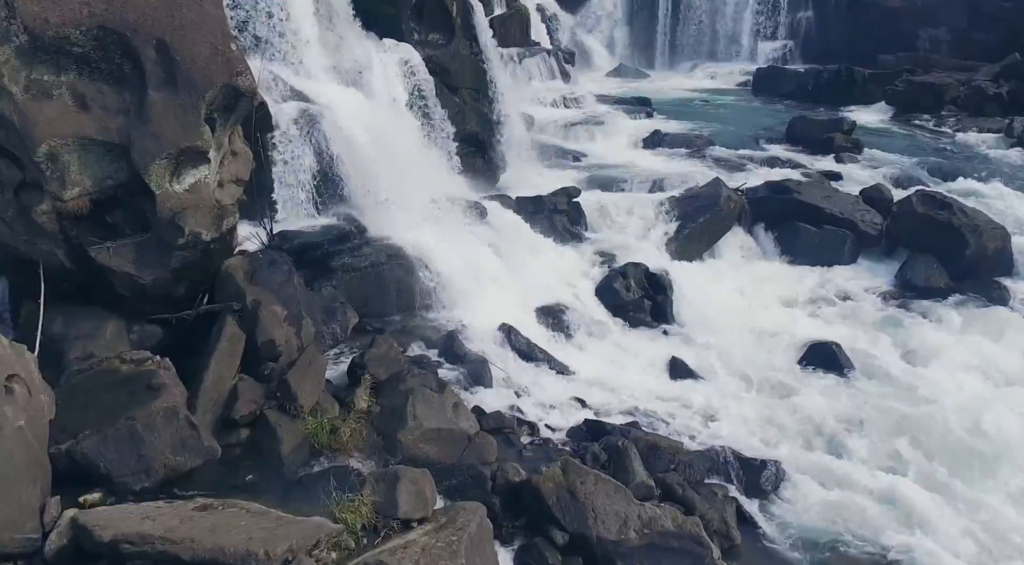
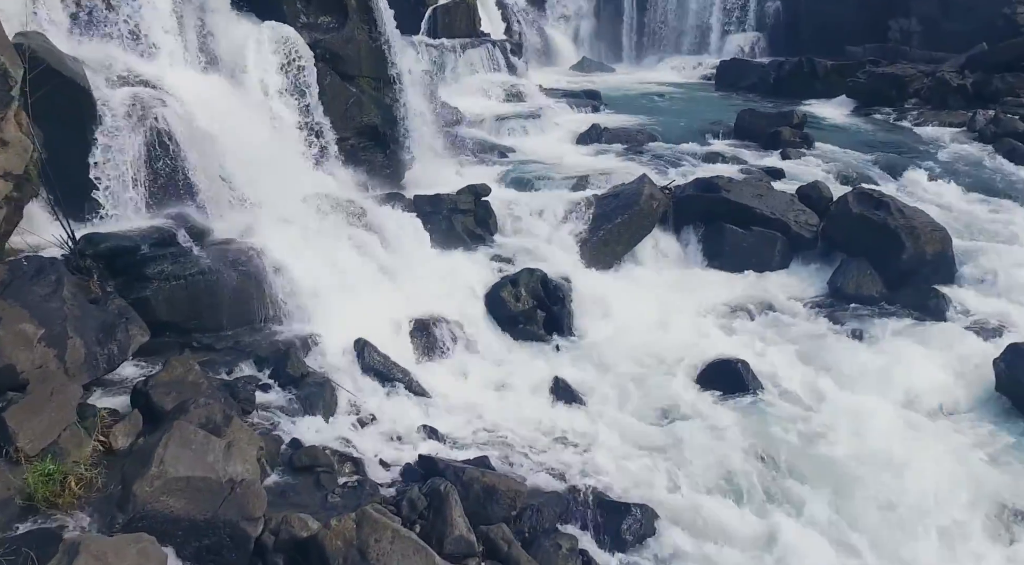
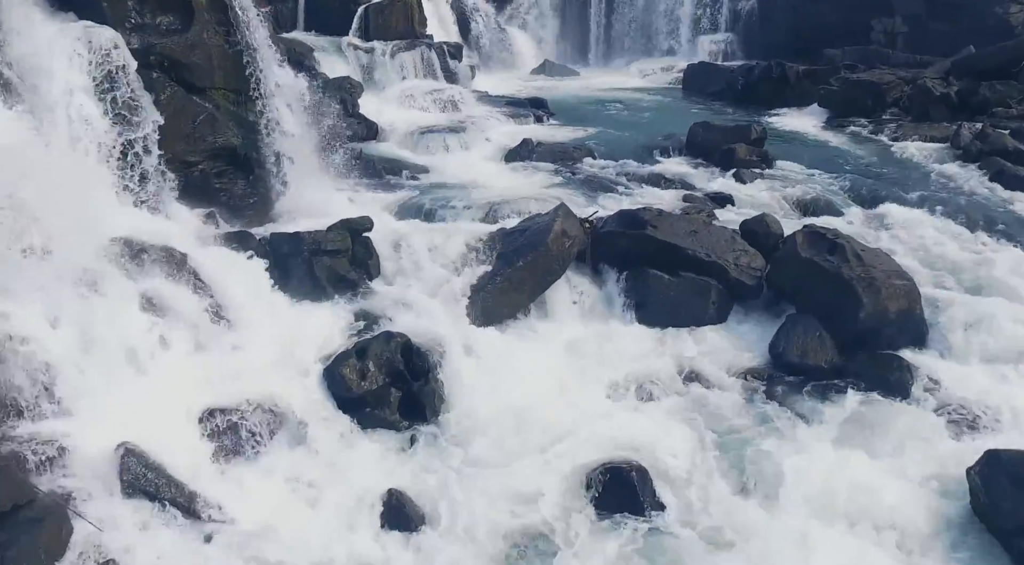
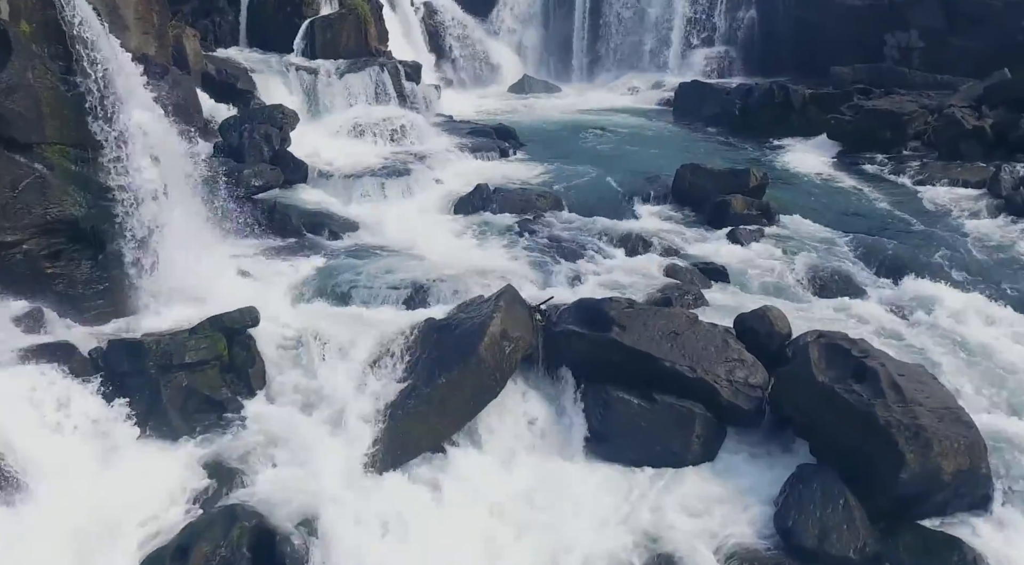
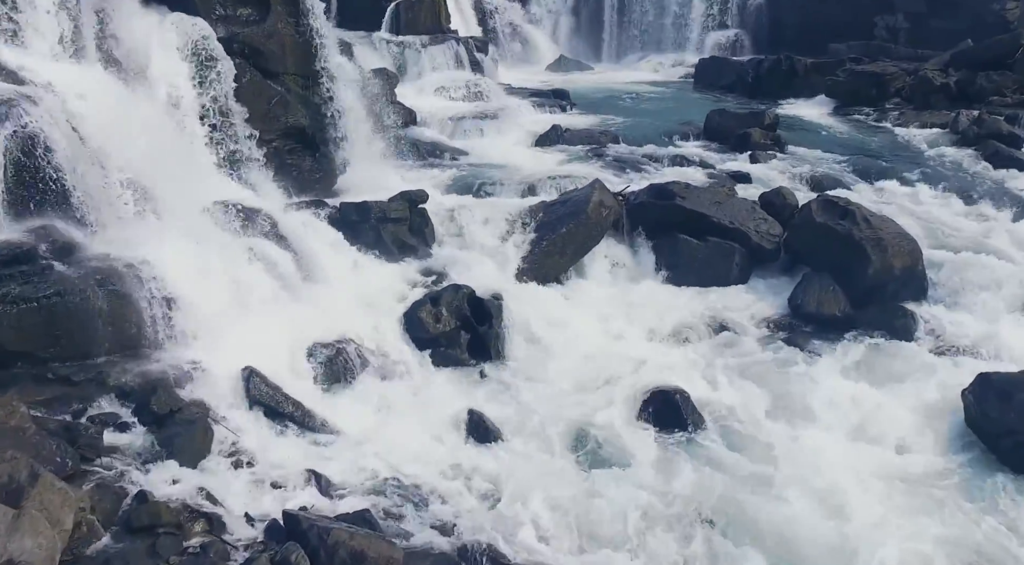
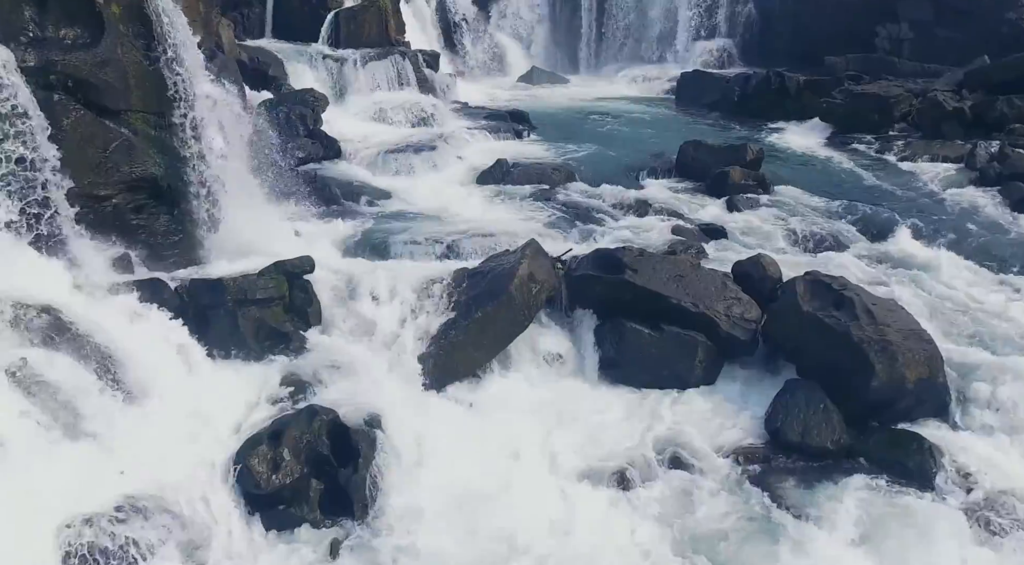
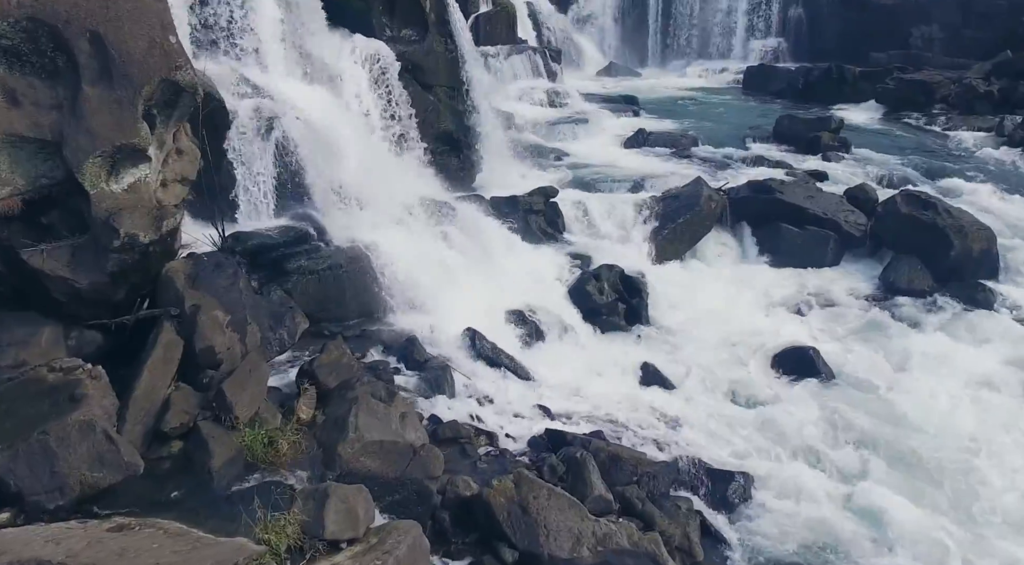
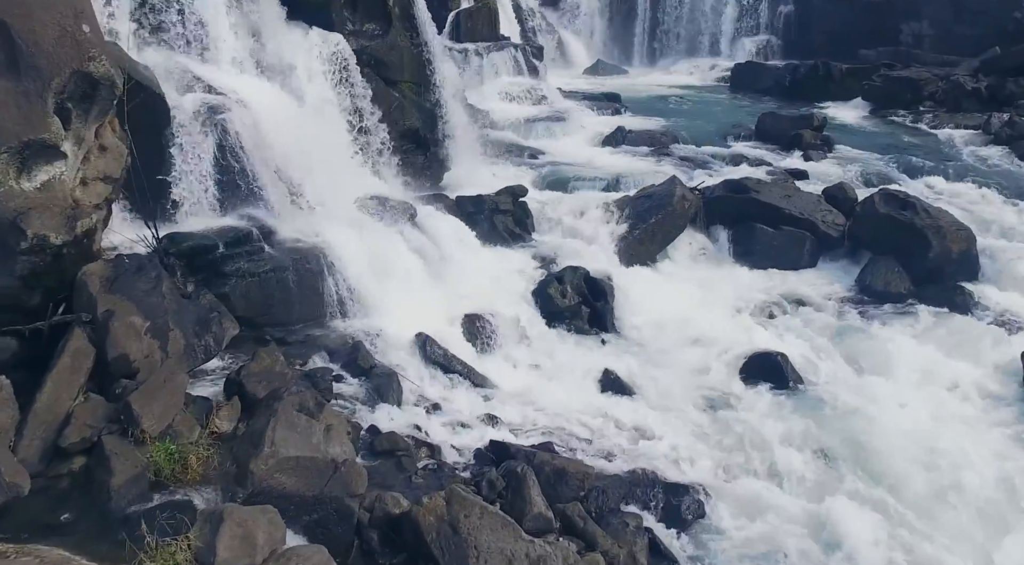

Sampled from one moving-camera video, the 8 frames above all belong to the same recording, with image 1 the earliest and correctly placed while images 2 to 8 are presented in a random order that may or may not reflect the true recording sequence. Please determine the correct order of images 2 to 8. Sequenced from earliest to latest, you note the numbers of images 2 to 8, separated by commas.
7, 8, 2, 5, 3, 6, 4
